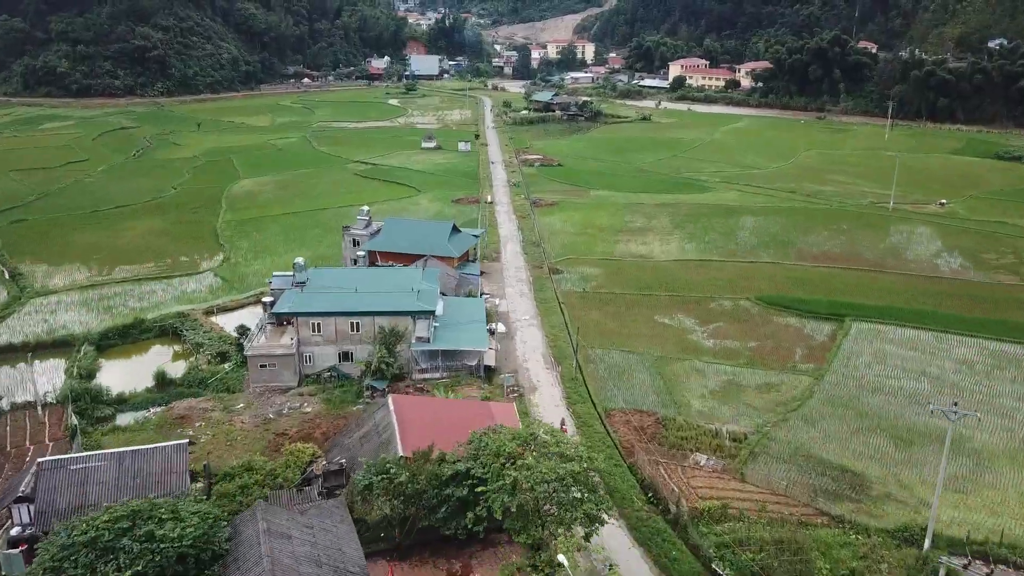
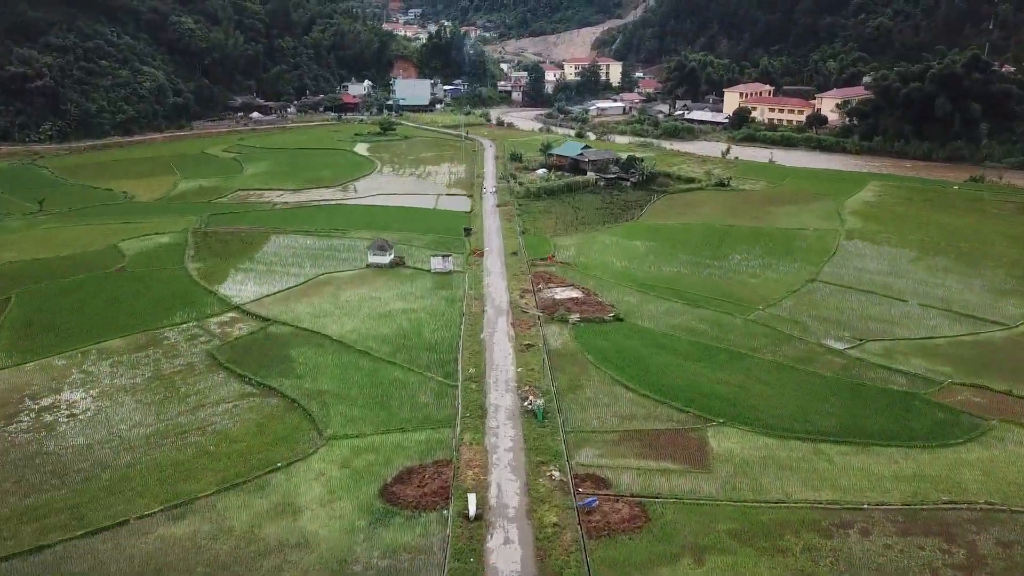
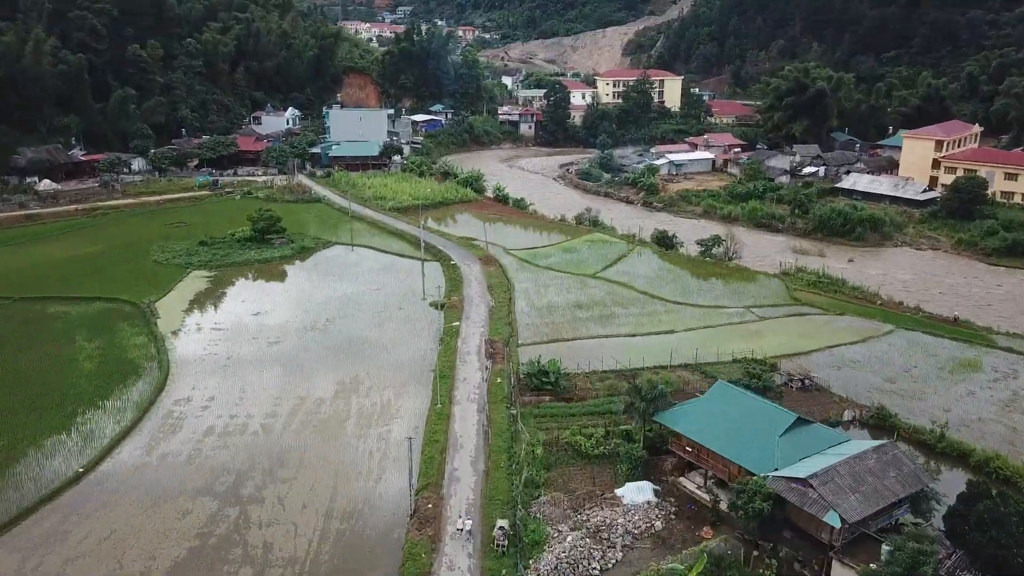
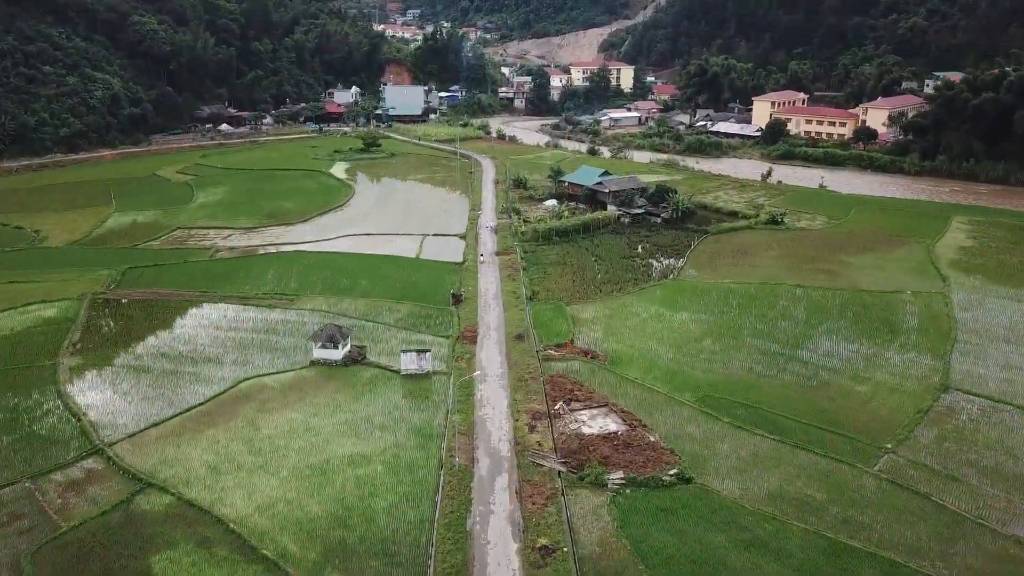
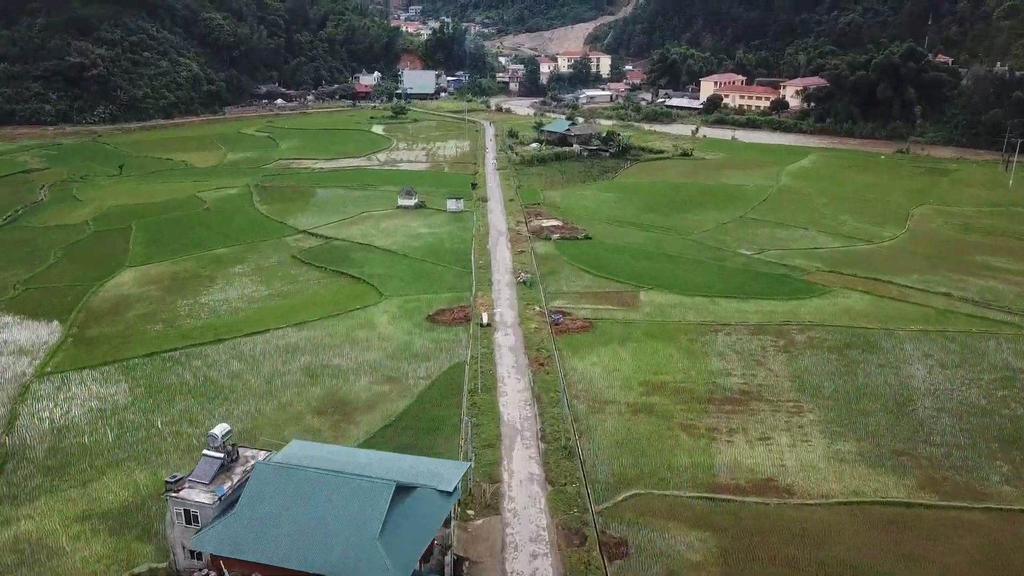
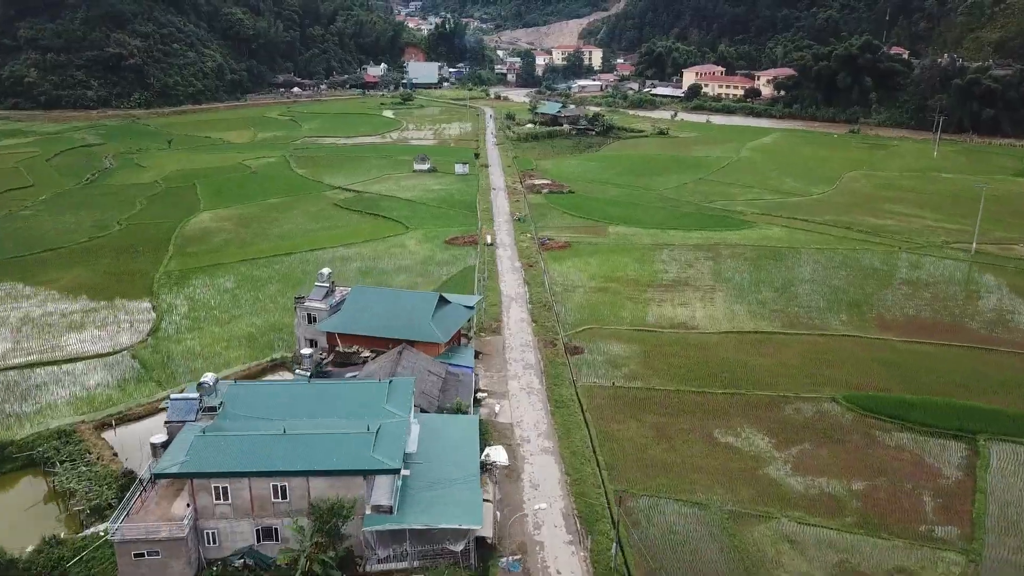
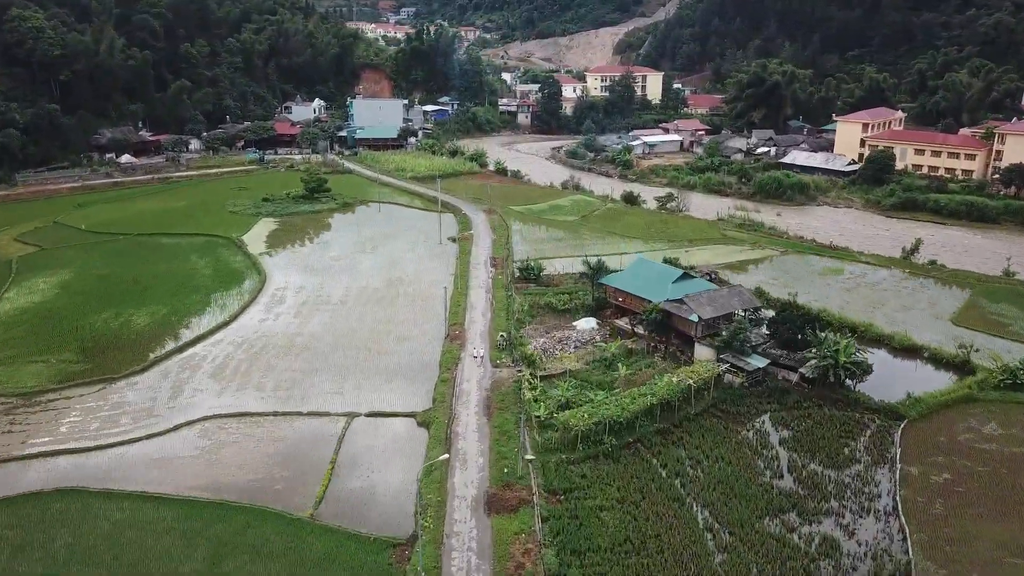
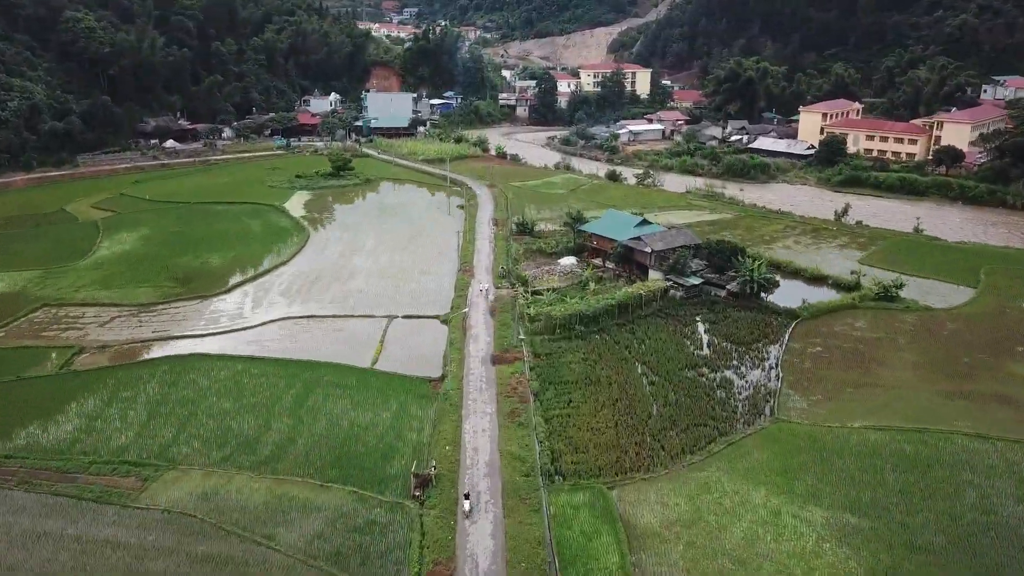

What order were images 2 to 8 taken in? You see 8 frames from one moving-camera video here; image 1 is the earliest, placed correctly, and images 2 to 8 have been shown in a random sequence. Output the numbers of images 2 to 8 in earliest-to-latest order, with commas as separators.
6, 5, 2, 4, 8, 7, 3
